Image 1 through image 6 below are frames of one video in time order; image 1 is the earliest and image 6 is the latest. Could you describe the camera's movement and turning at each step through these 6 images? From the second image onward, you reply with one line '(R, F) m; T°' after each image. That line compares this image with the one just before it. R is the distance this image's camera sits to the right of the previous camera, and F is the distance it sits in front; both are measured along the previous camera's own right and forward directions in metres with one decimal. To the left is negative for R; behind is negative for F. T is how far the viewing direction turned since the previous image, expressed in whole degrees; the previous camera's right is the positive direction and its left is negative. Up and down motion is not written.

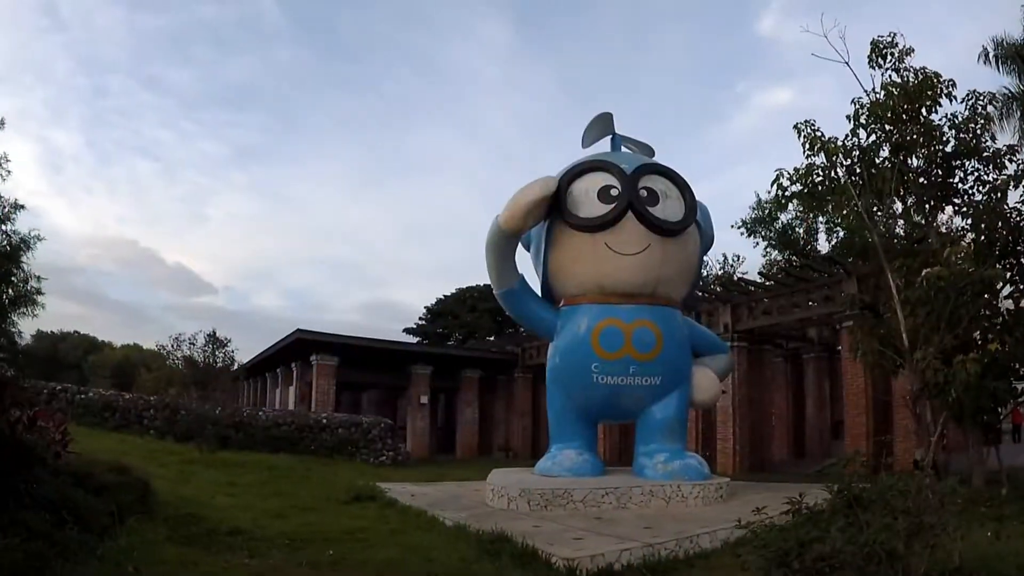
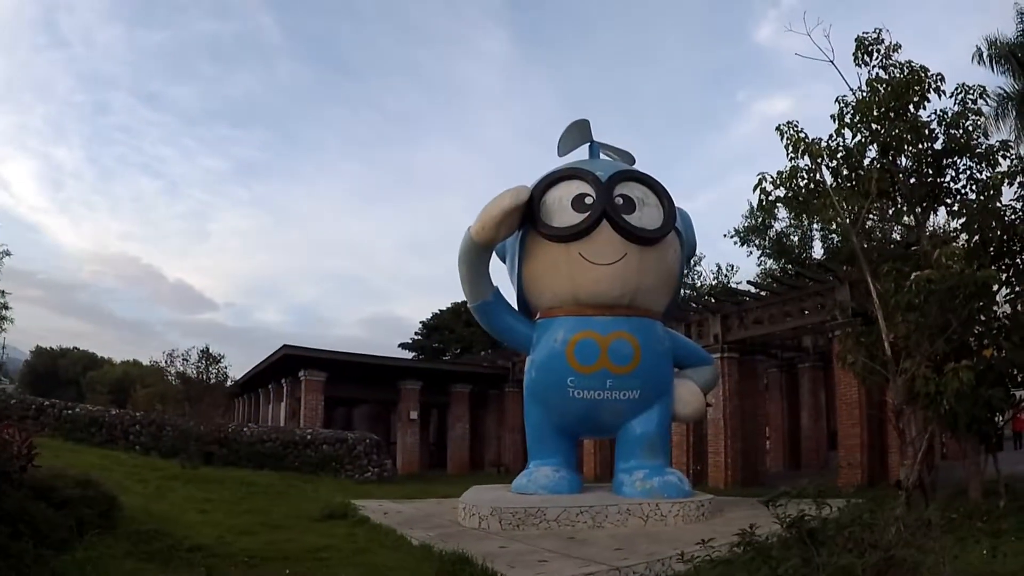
(+0.6, +0.2) m; -2°
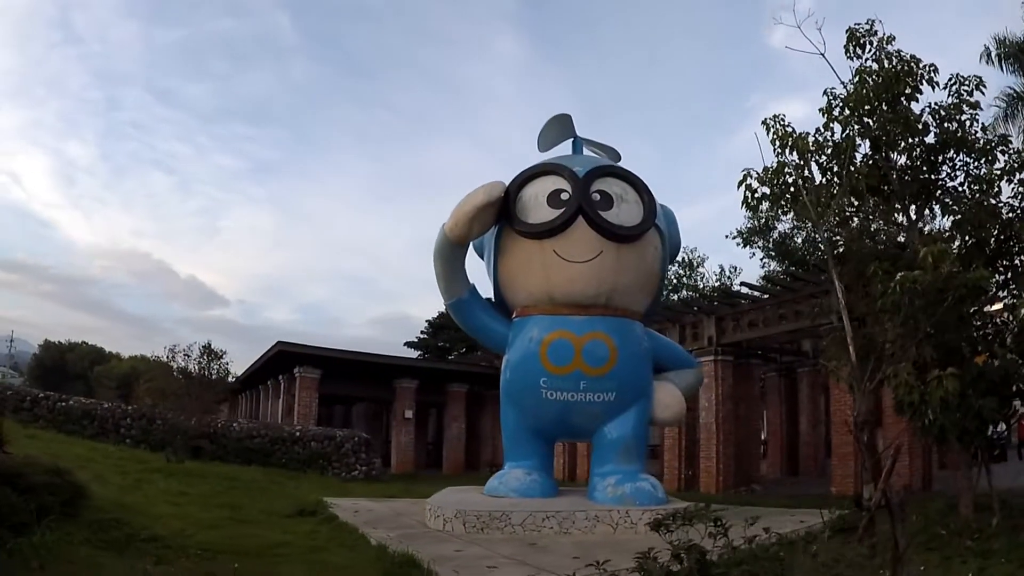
(+0.7, +0.2) m; -3°
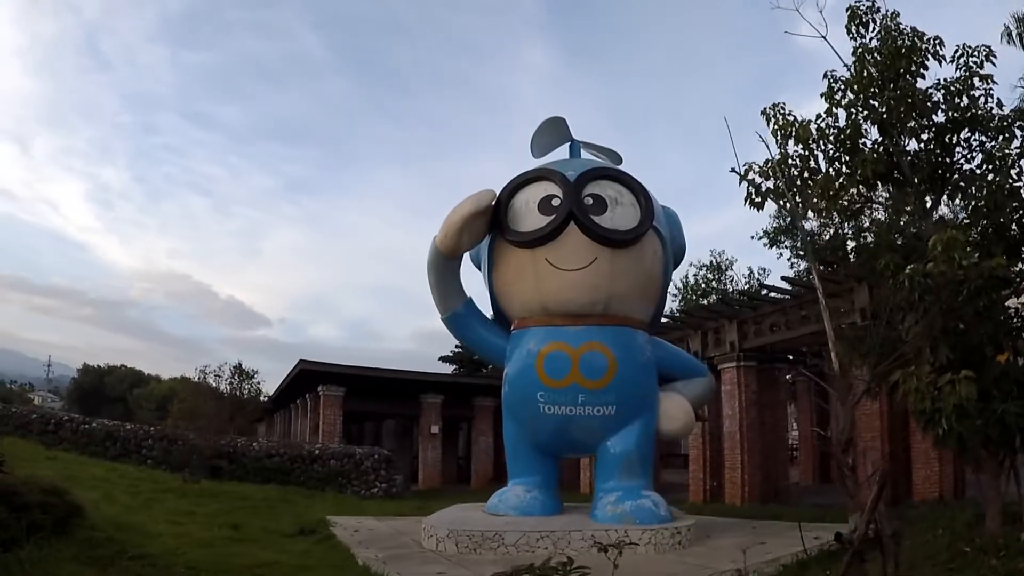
(+0.8, +0.3) m; -5°
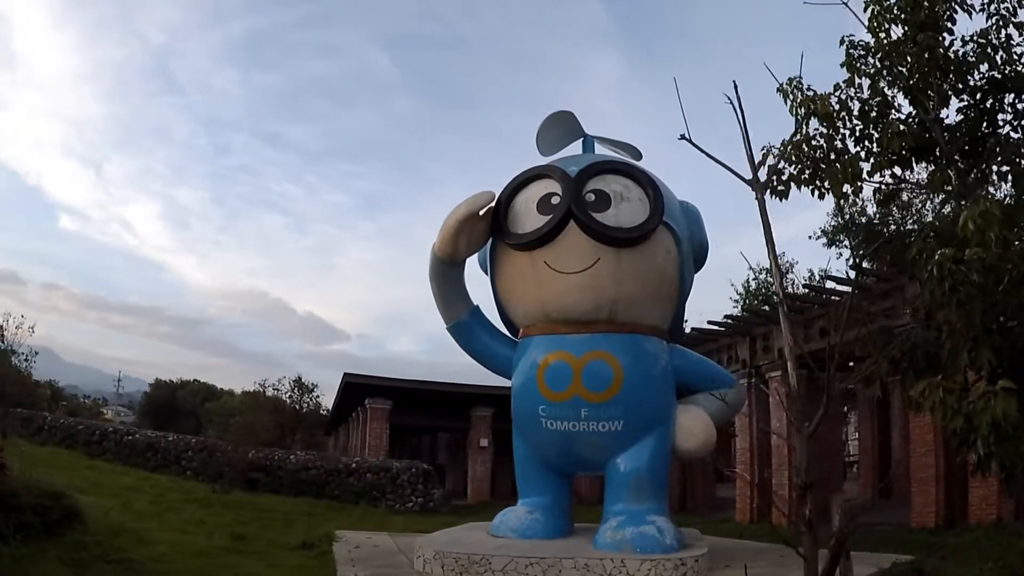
(+1.2, +0.6) m; -9°
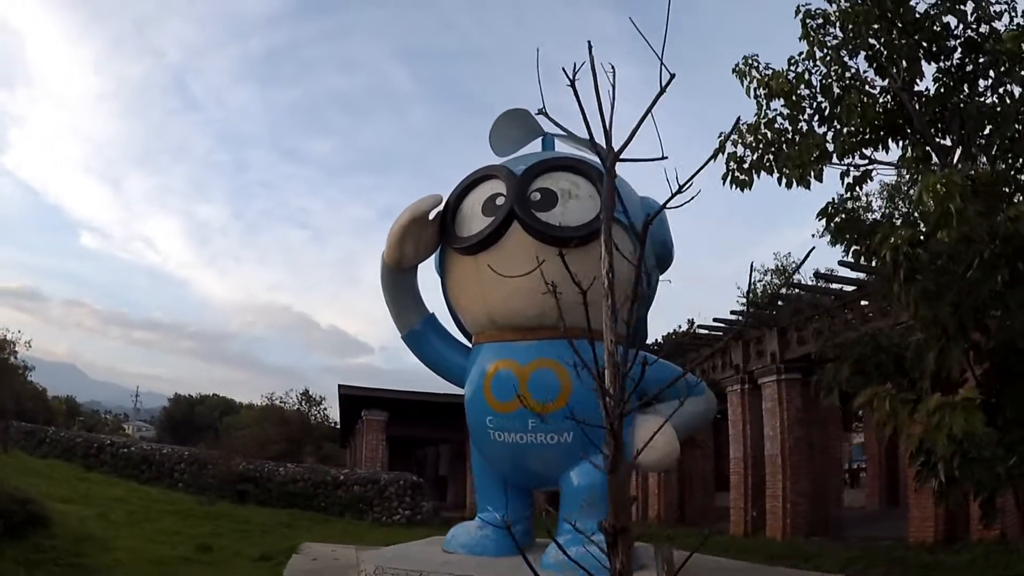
(+1.1, +0.4) m; -5°
